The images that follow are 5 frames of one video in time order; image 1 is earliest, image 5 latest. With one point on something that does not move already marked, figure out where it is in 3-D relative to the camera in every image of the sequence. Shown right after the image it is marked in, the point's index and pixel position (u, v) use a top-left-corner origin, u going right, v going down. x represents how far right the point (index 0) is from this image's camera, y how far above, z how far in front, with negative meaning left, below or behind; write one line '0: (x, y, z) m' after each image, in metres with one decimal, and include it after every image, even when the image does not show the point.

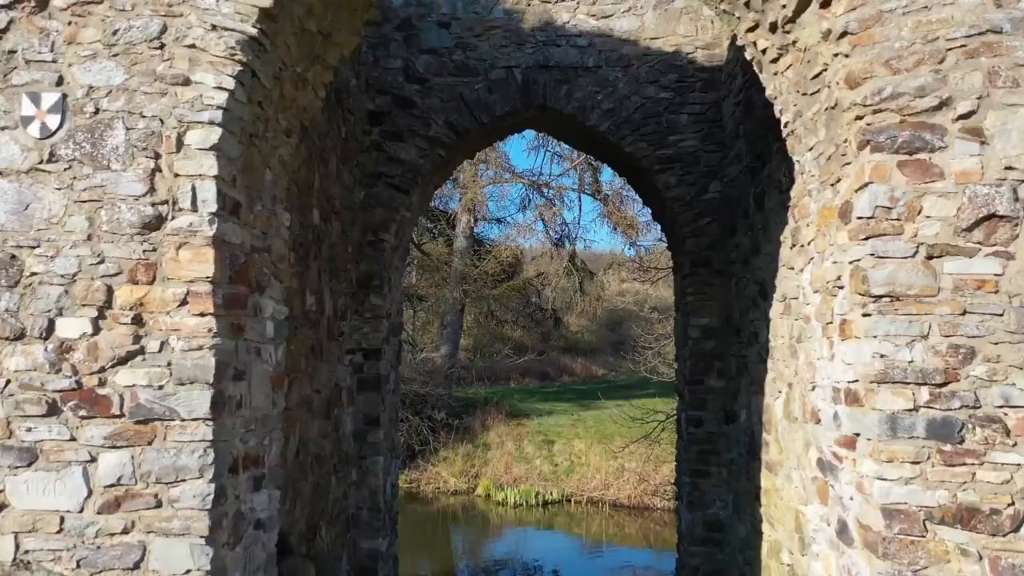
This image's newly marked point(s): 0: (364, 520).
0: (-0.9, -1.4, +5.1) m
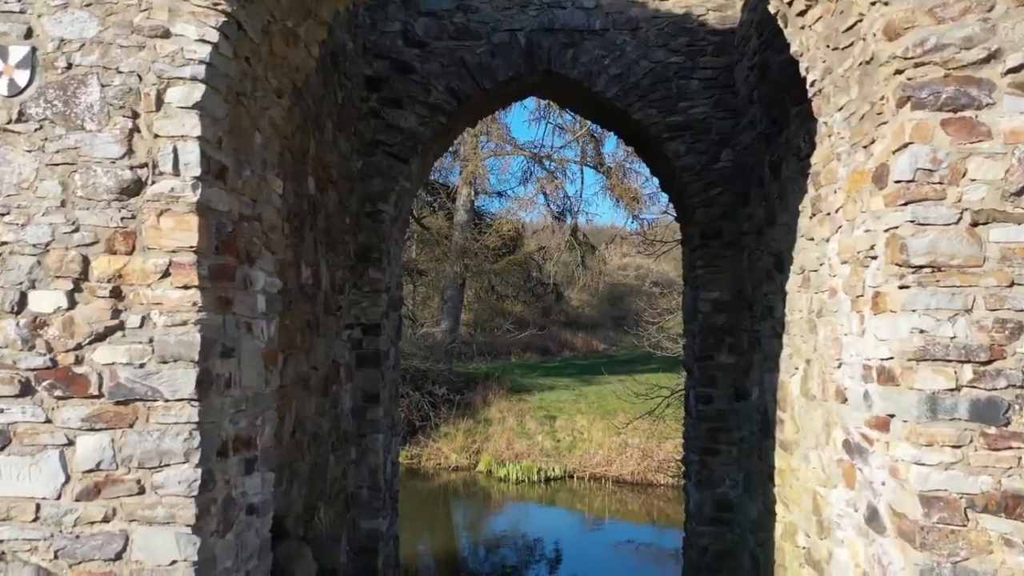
0: (-0.9, -1.3, +5.0) m
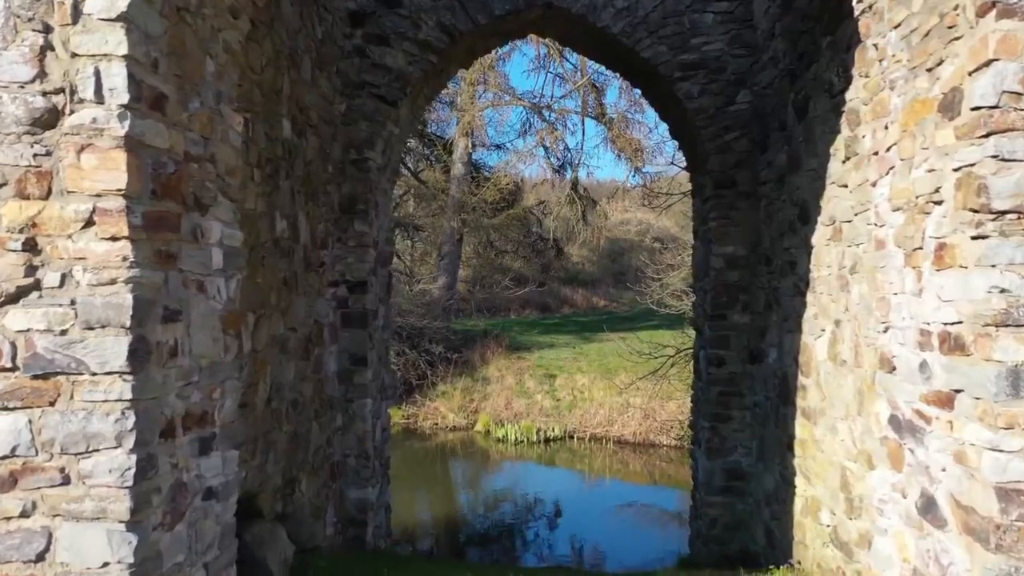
0: (-0.9, -1.0, +4.7) m
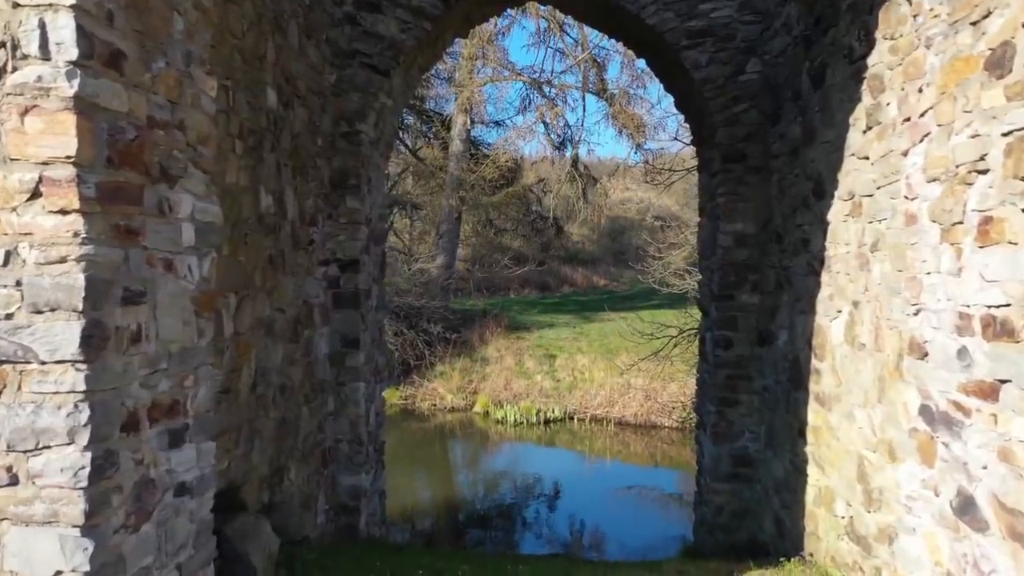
0: (-0.9, -0.9, +4.5) m
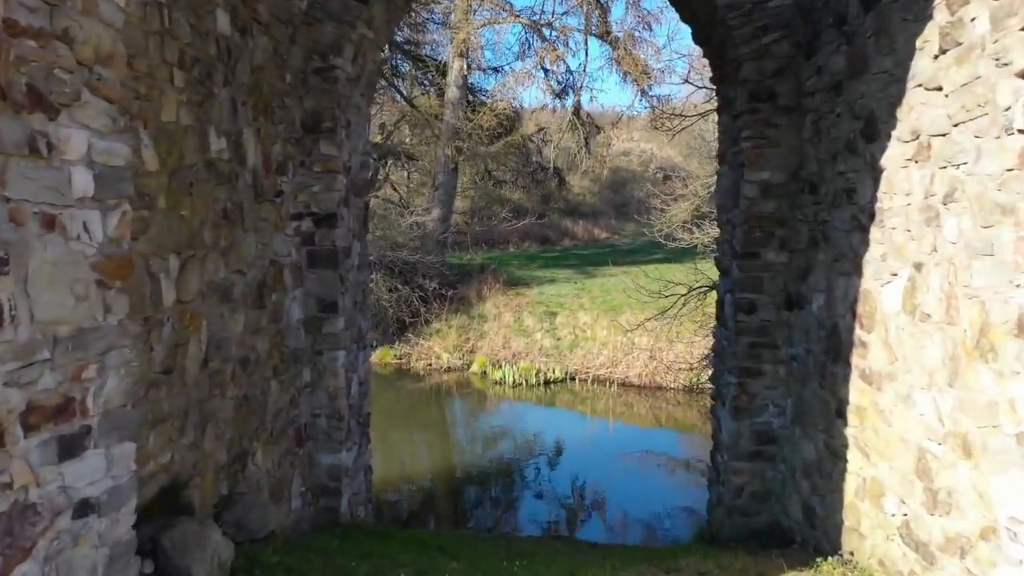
0: (-0.9, -0.7, +4.0) m
